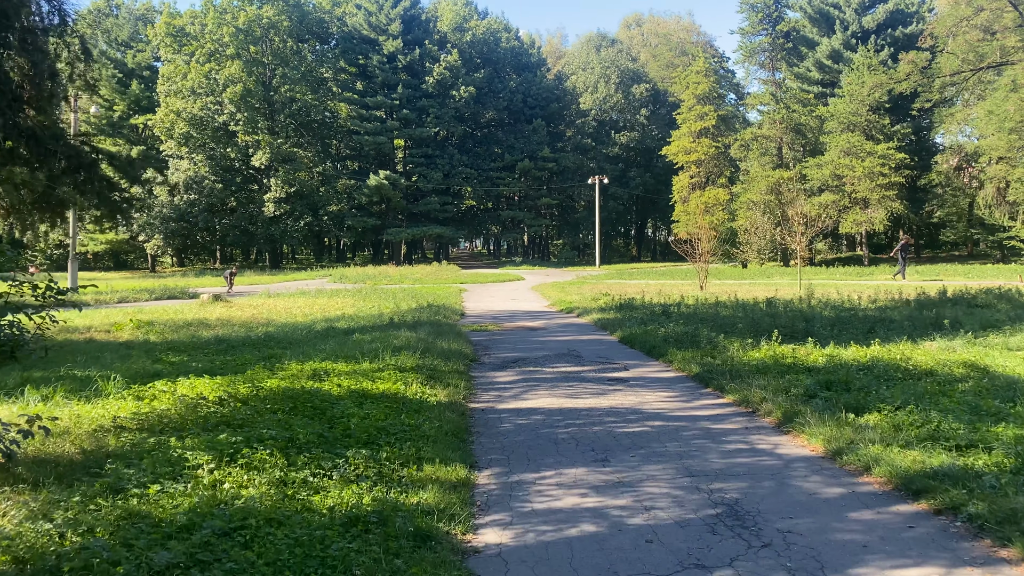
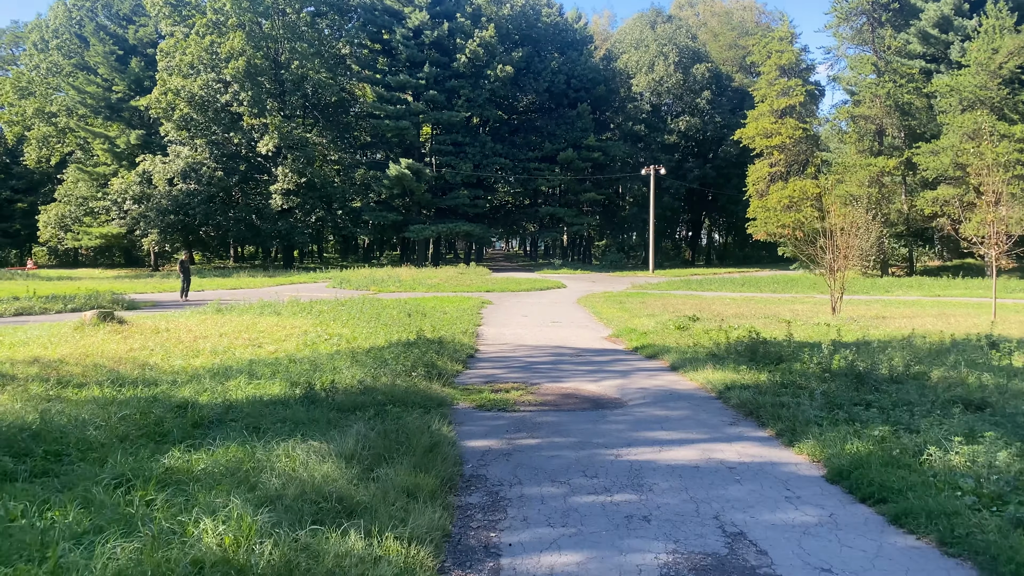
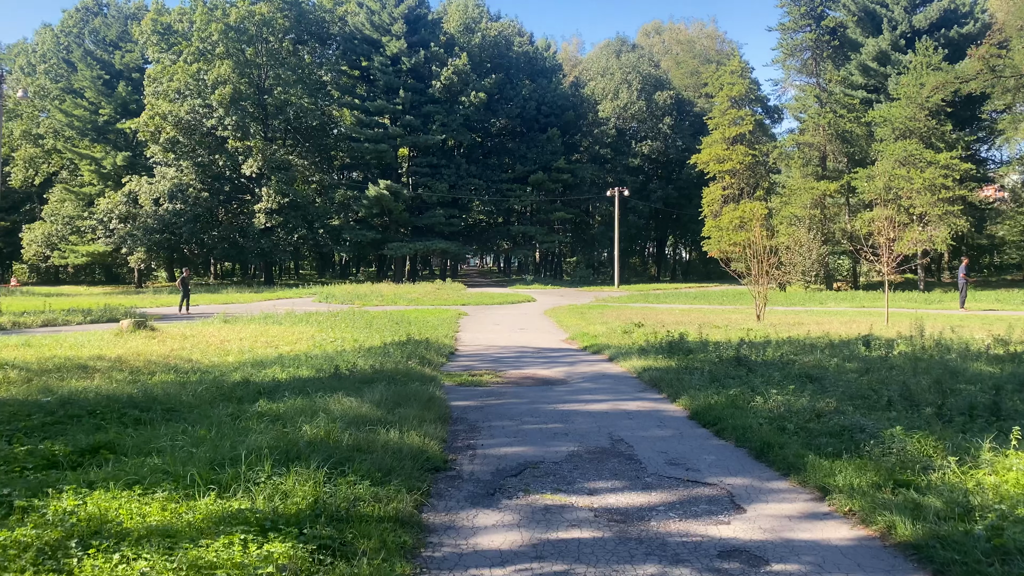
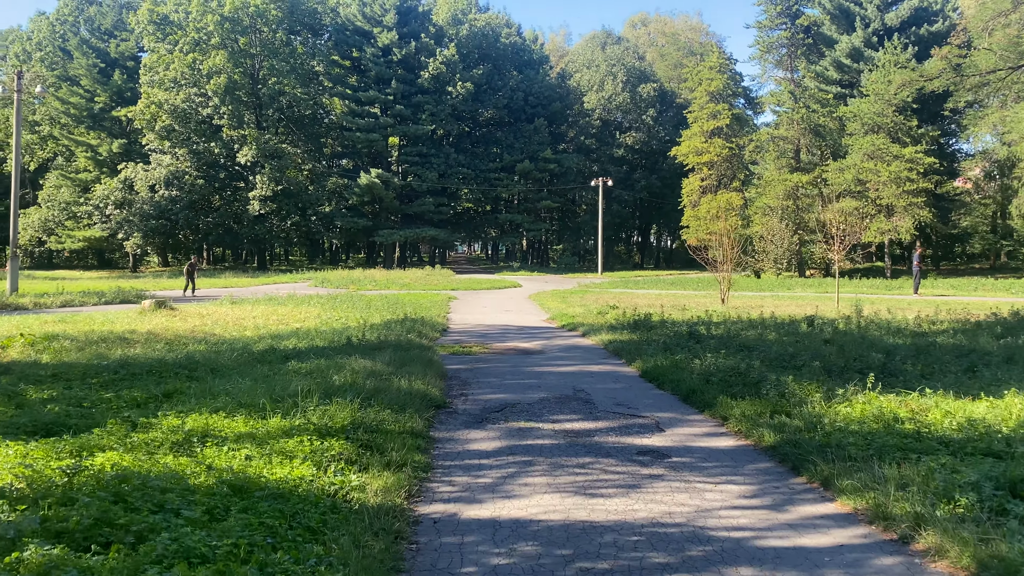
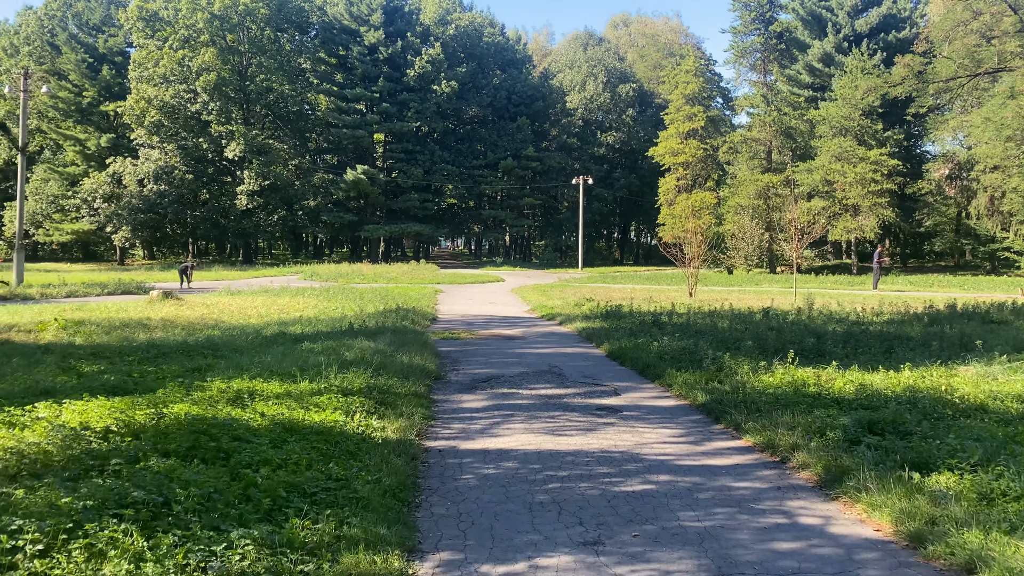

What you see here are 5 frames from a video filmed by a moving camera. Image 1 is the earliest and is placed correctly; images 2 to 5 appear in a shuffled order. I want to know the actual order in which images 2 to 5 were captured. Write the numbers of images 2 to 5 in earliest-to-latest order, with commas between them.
5, 4, 3, 2
